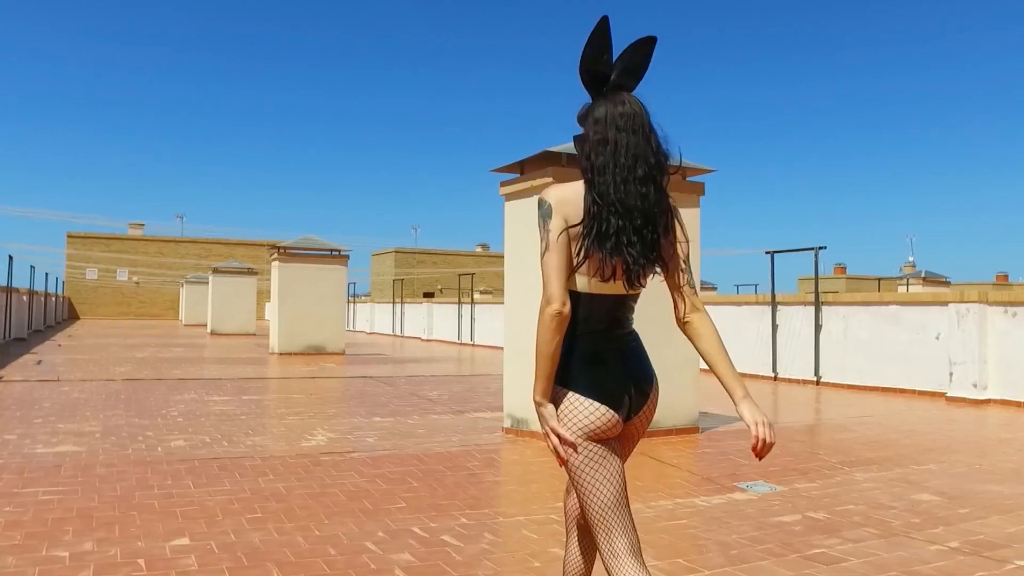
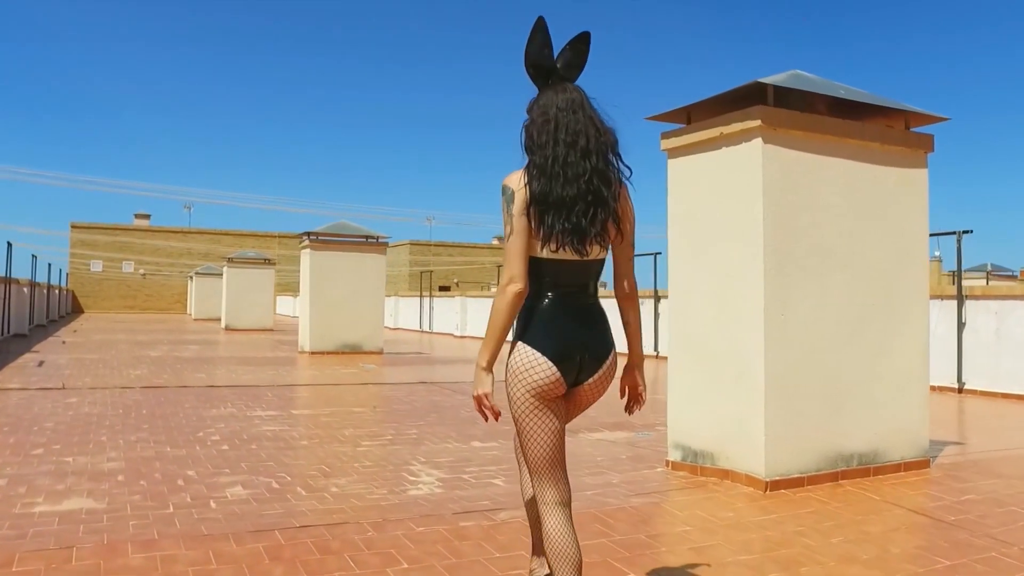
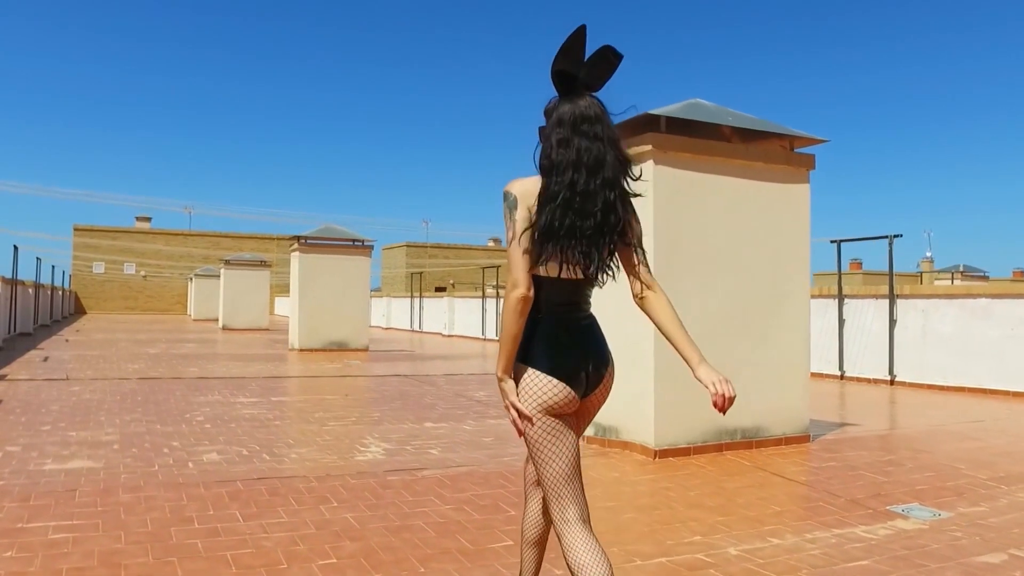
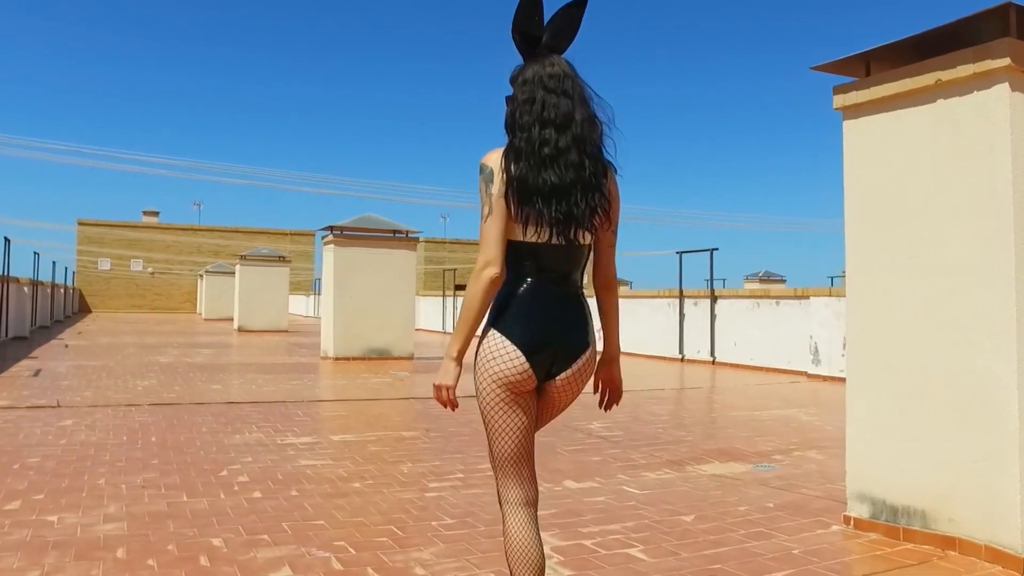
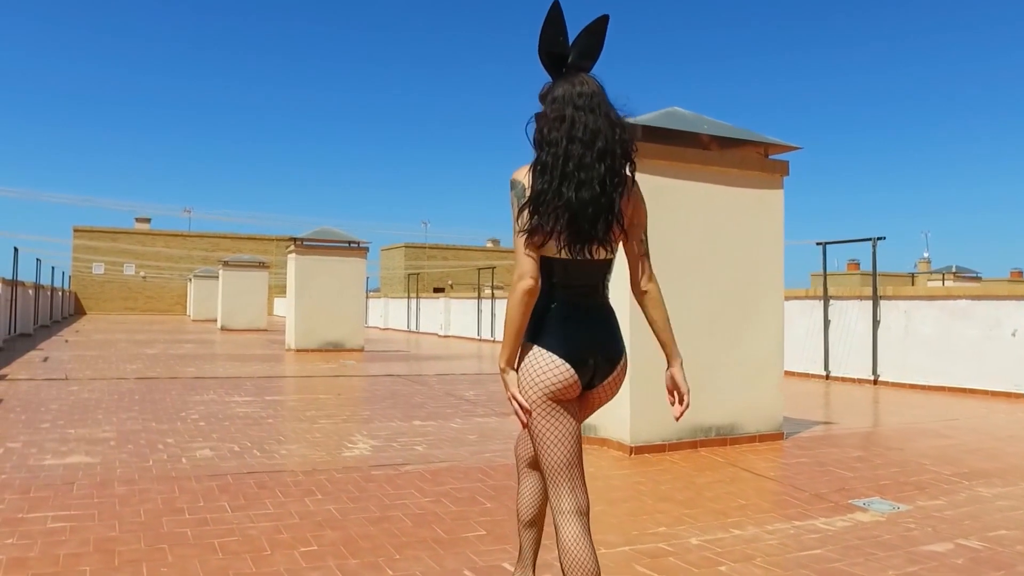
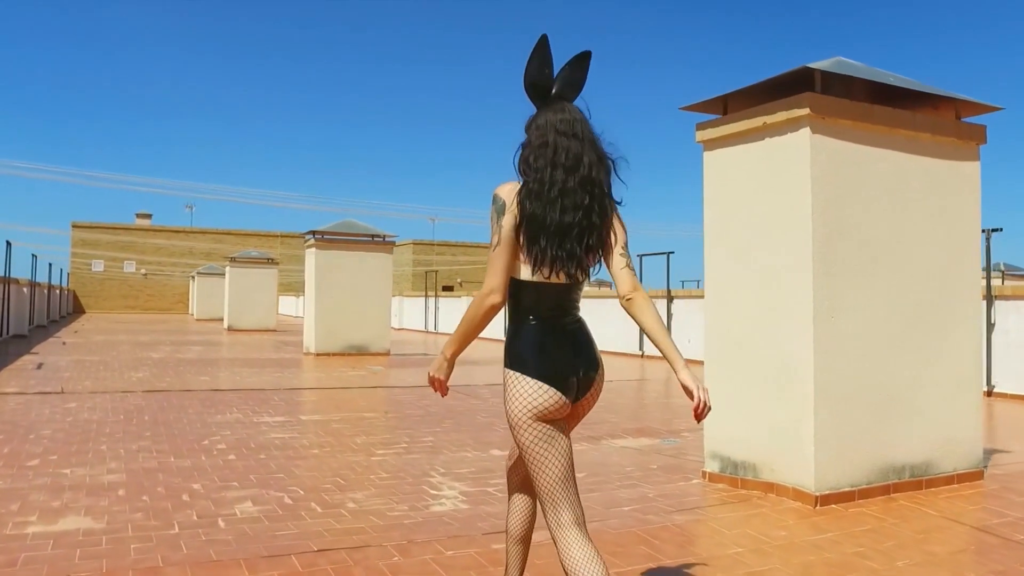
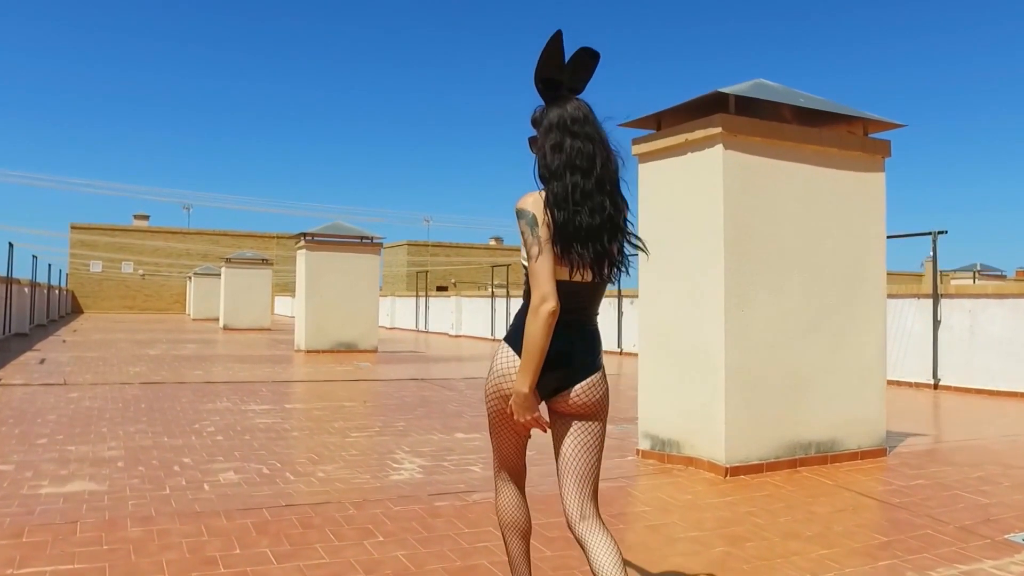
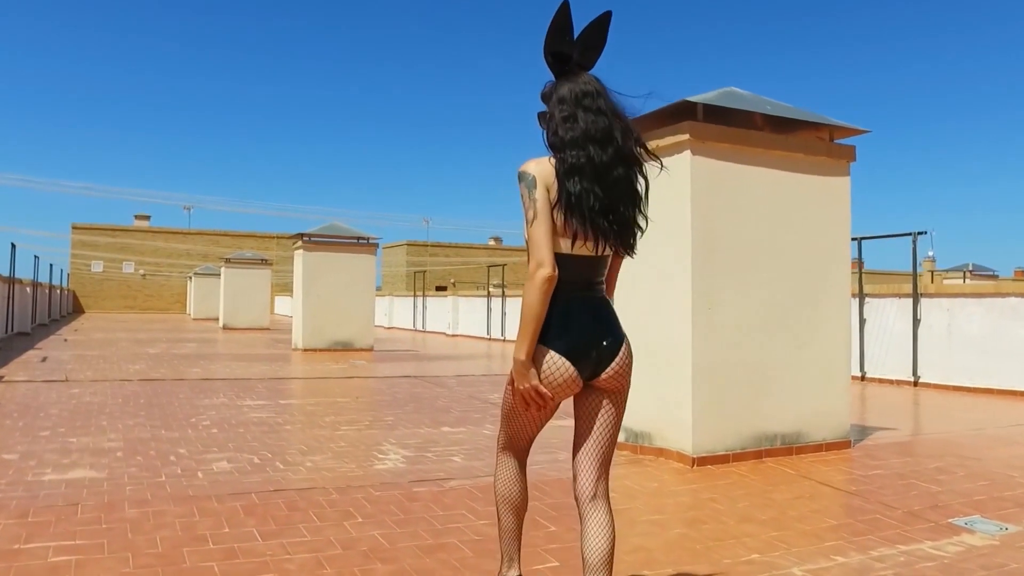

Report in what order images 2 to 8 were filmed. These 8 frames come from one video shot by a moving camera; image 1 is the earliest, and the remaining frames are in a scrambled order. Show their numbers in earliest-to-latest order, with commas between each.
5, 3, 8, 7, 2, 6, 4
